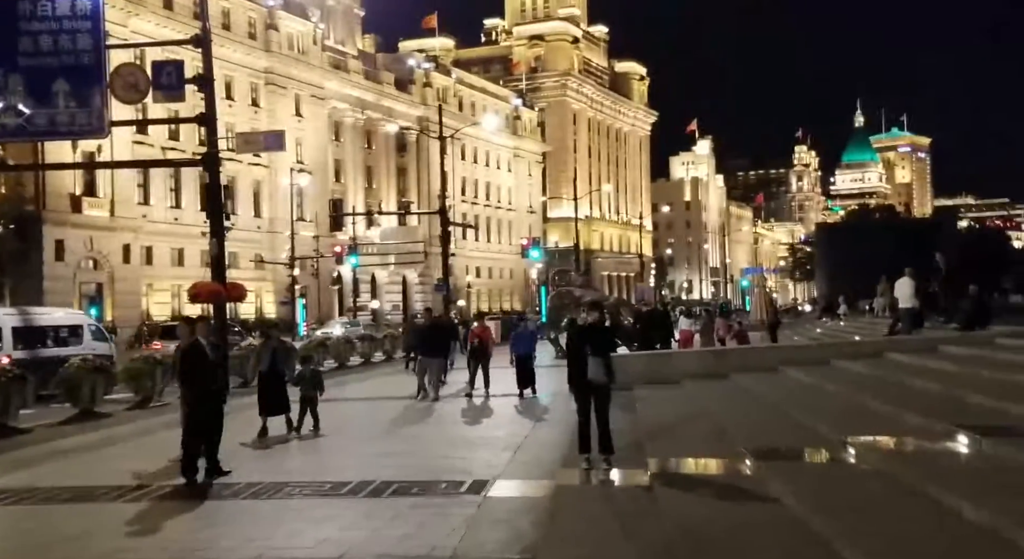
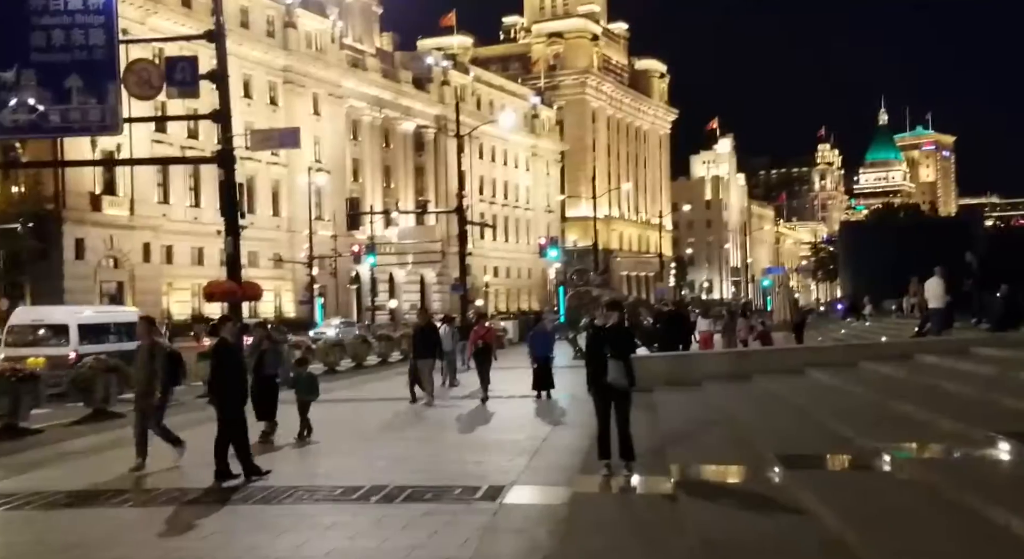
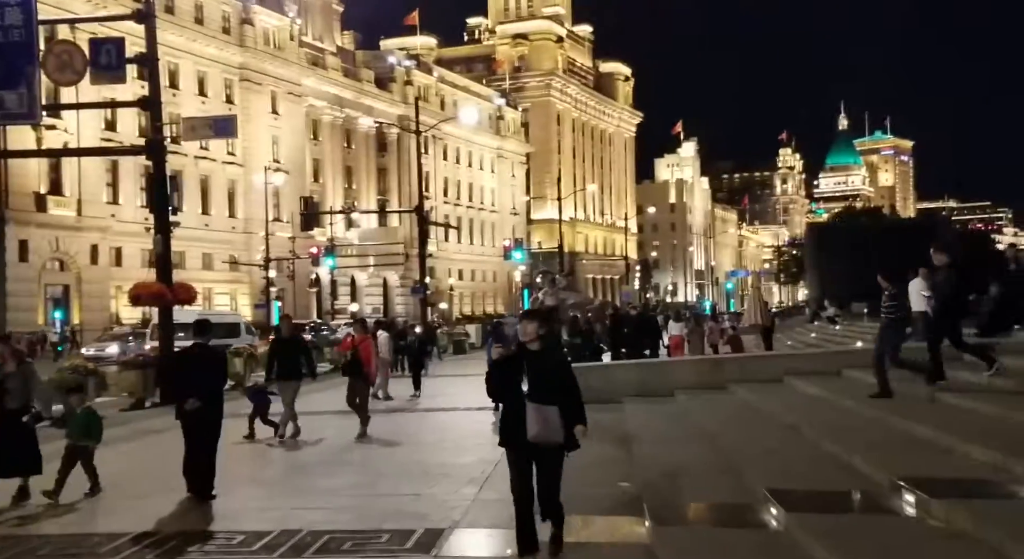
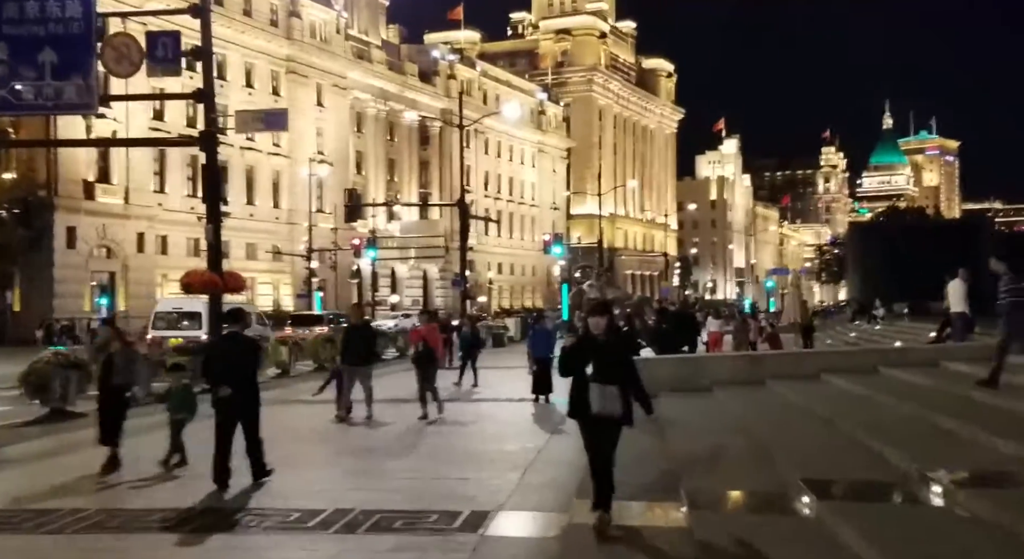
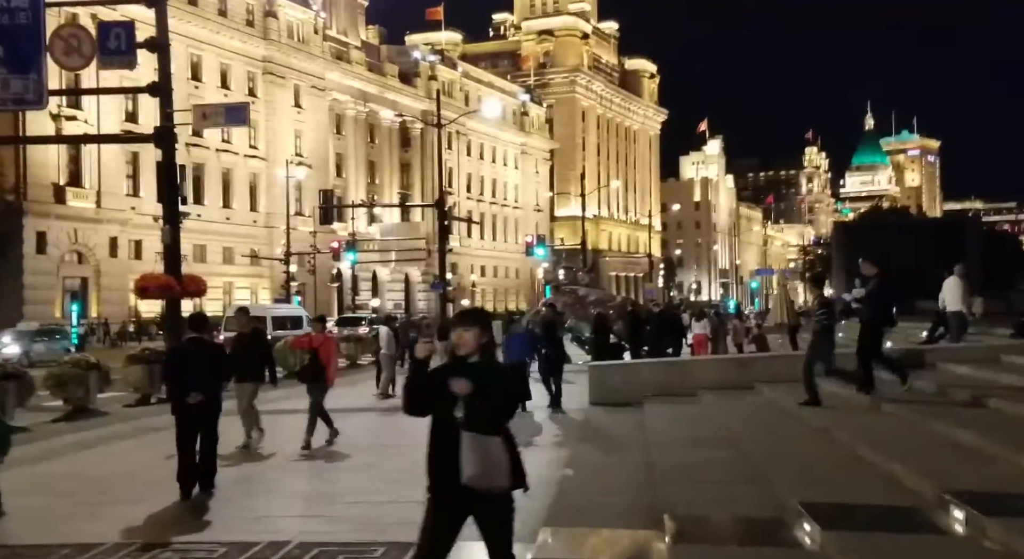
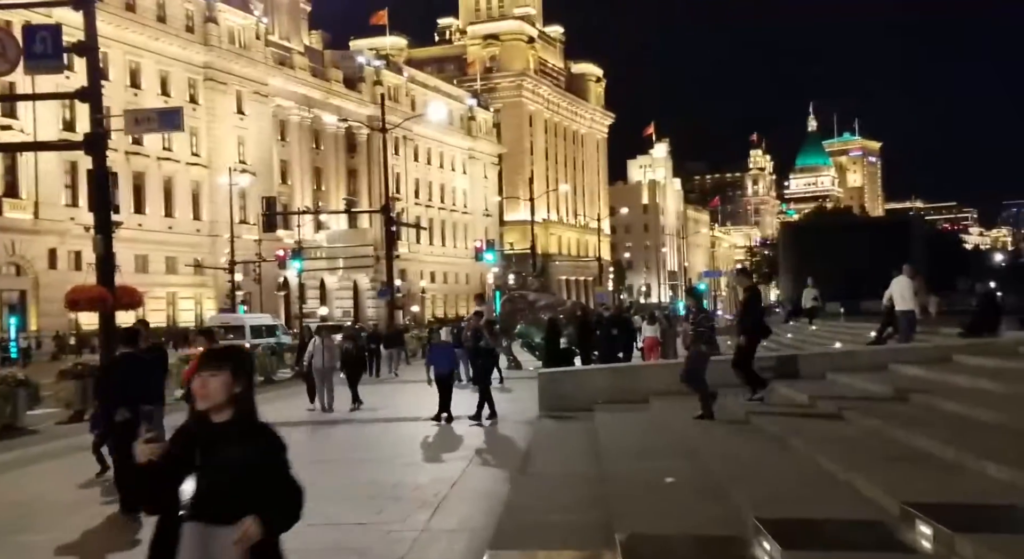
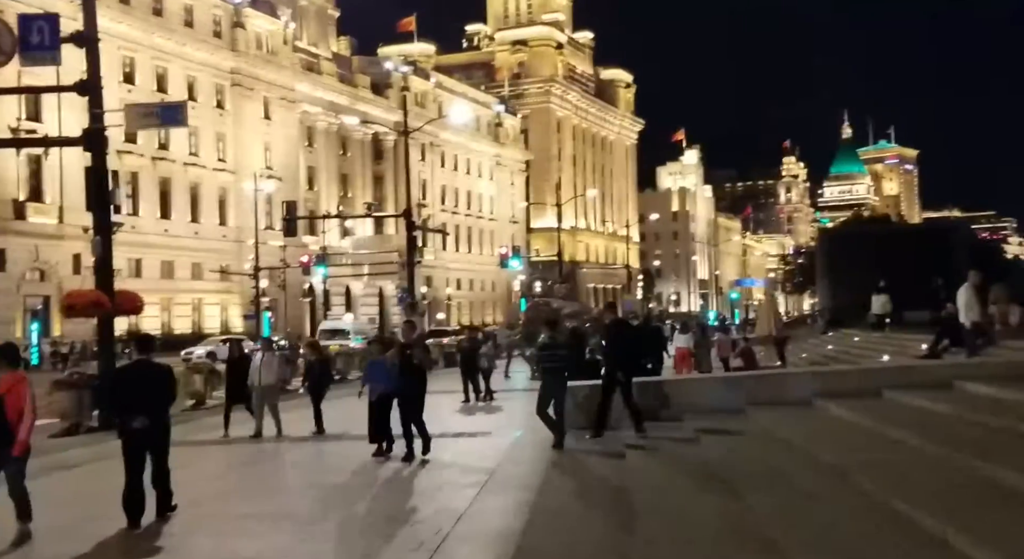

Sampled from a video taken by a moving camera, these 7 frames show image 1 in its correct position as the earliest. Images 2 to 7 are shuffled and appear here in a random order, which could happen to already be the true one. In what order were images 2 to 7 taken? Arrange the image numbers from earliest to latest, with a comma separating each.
2, 4, 3, 5, 6, 7
